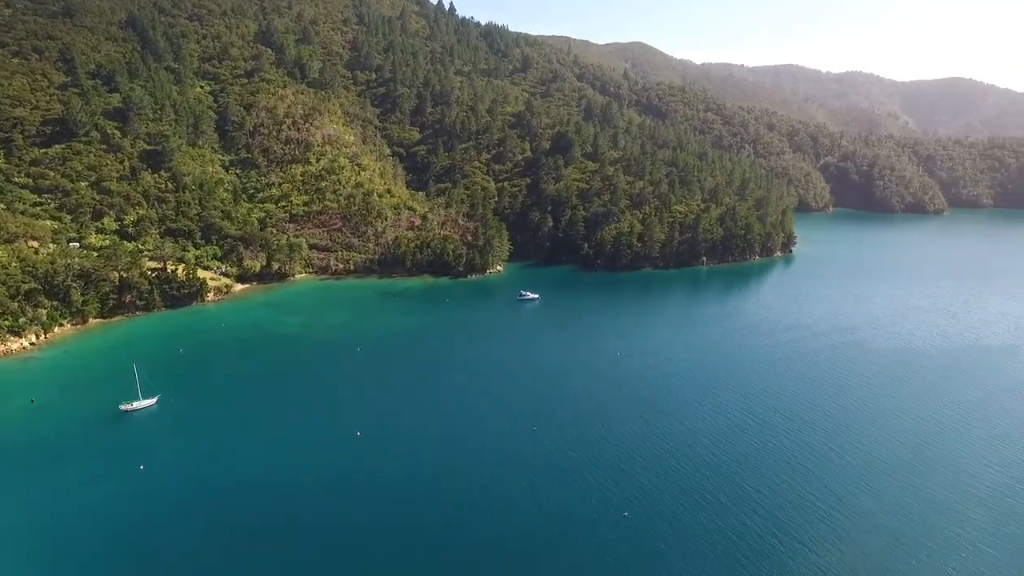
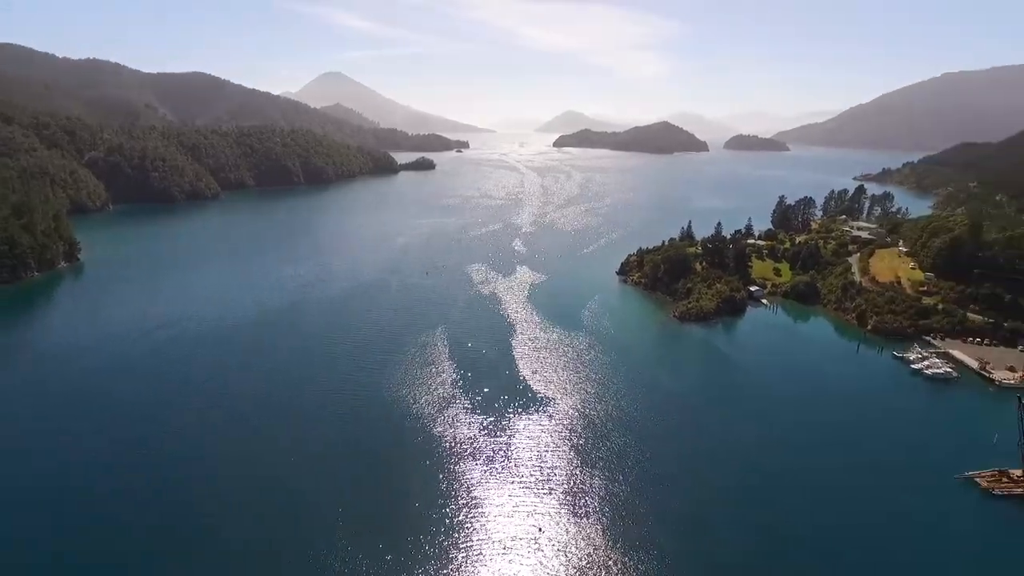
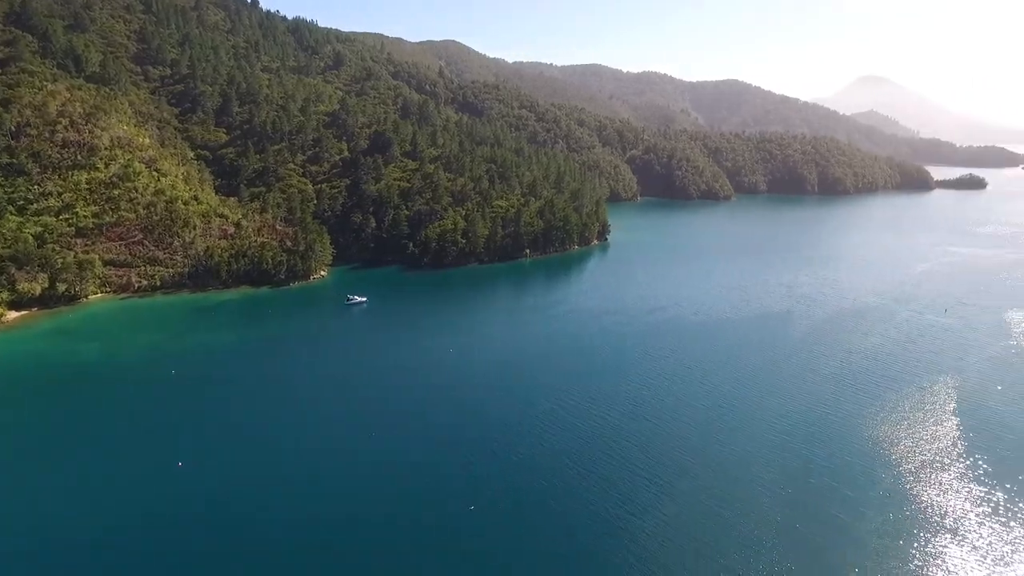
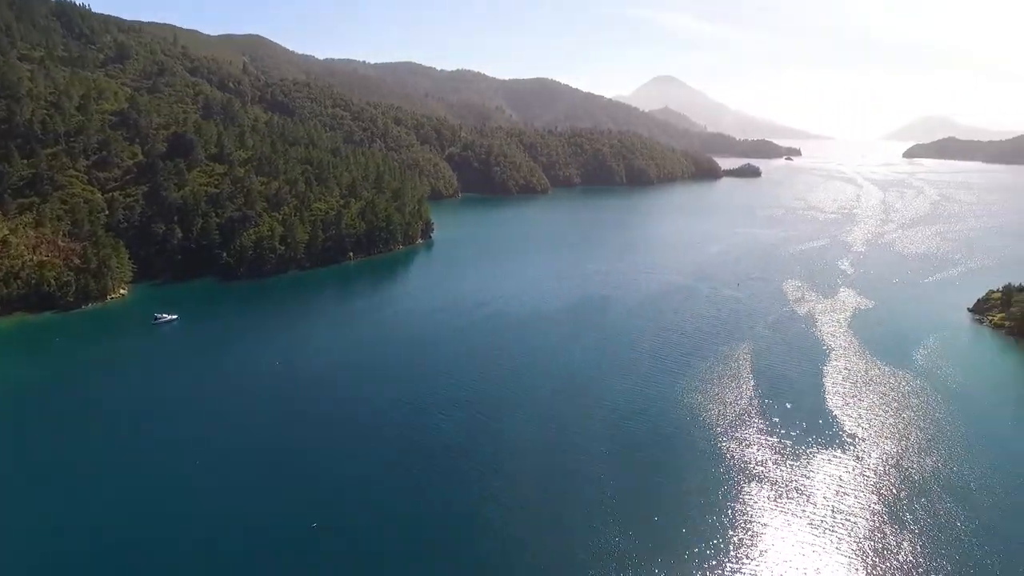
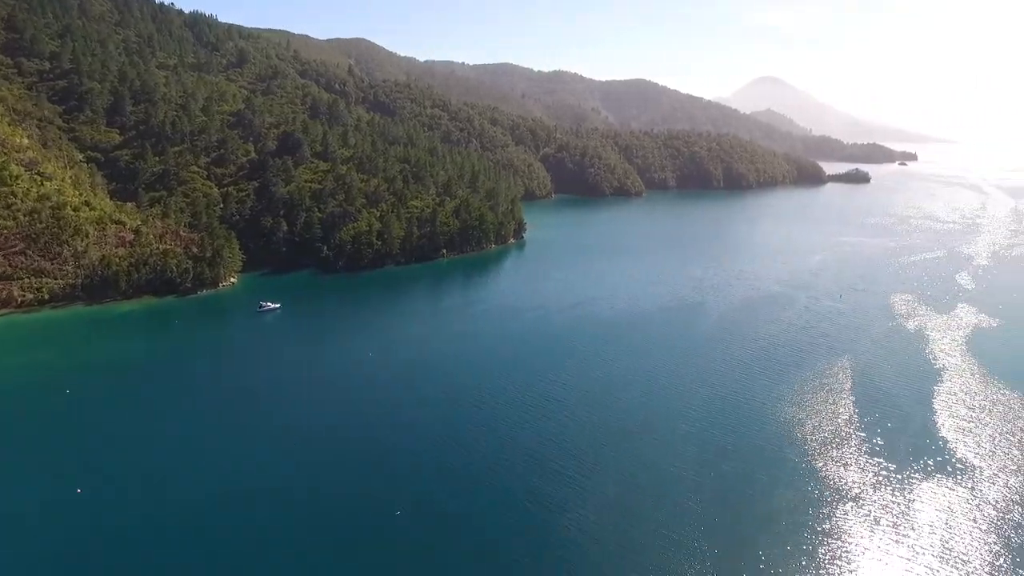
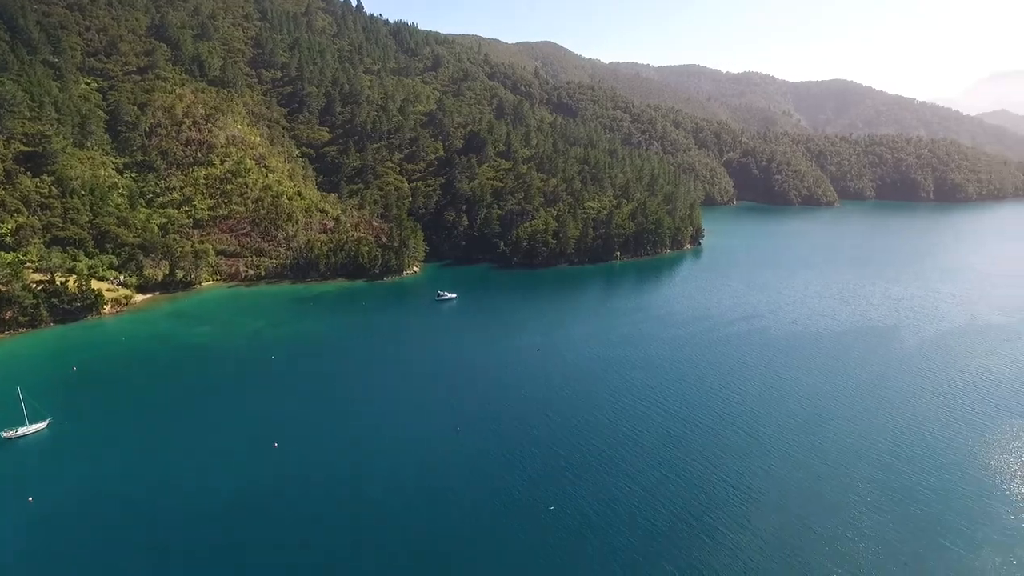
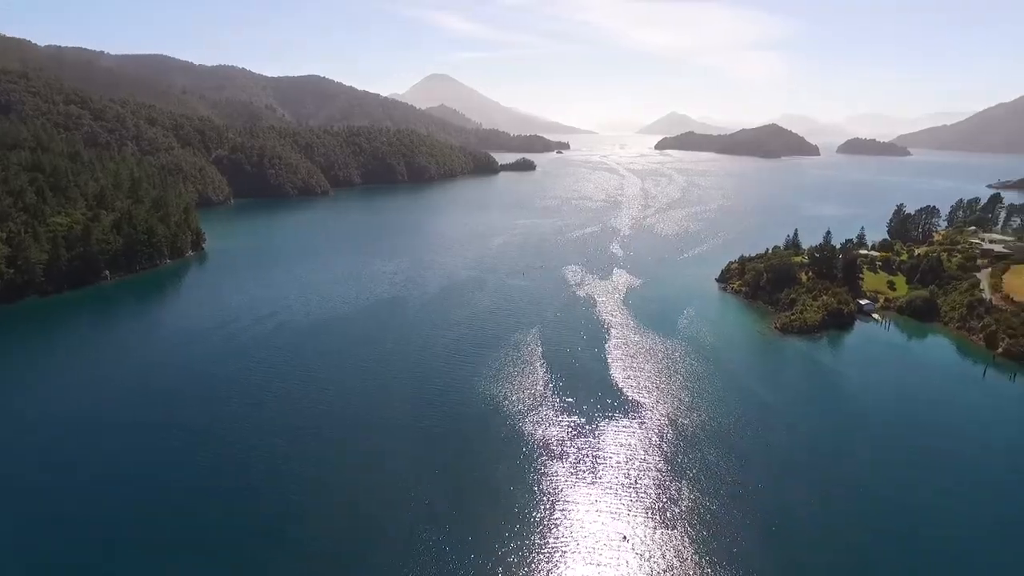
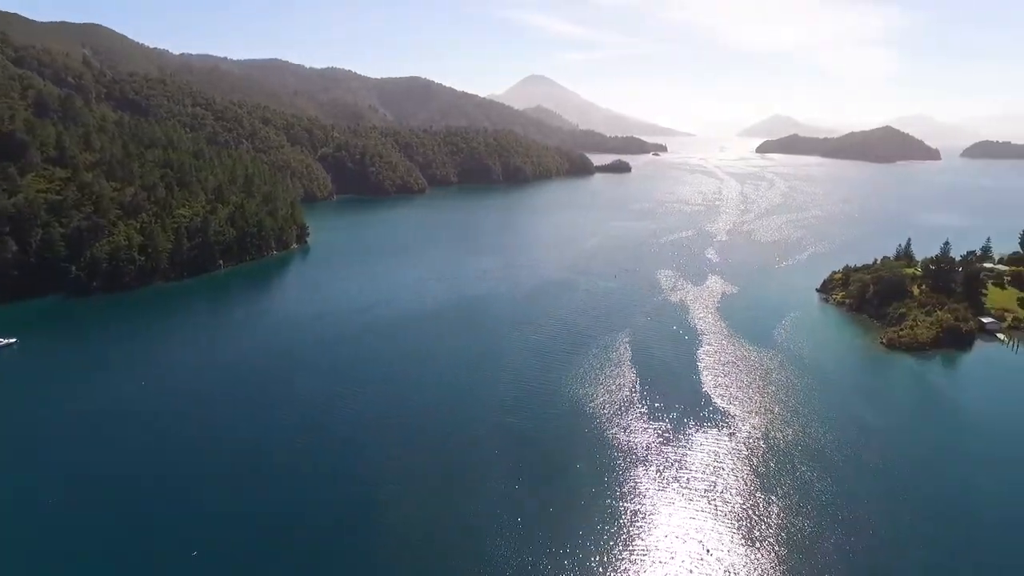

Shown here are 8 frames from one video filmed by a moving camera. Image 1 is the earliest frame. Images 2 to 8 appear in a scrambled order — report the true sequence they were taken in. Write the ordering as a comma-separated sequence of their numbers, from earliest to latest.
6, 3, 5, 4, 8, 7, 2
